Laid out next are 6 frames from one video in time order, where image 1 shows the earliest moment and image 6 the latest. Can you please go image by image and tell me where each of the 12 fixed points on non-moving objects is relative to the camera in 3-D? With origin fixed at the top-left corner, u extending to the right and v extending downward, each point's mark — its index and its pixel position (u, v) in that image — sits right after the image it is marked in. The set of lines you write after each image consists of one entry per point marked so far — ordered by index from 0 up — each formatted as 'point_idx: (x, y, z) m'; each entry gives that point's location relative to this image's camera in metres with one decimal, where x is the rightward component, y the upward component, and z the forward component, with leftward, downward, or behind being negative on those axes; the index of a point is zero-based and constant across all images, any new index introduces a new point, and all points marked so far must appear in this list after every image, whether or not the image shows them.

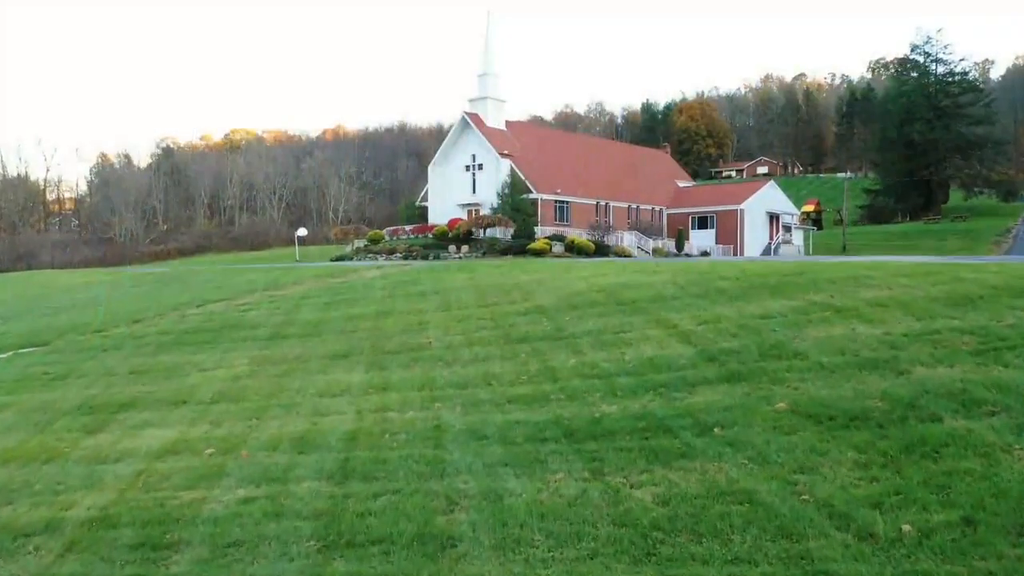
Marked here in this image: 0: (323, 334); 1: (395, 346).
0: (-3.2, -0.8, +13.4) m
1: (-1.8, -0.9, +11.8) m
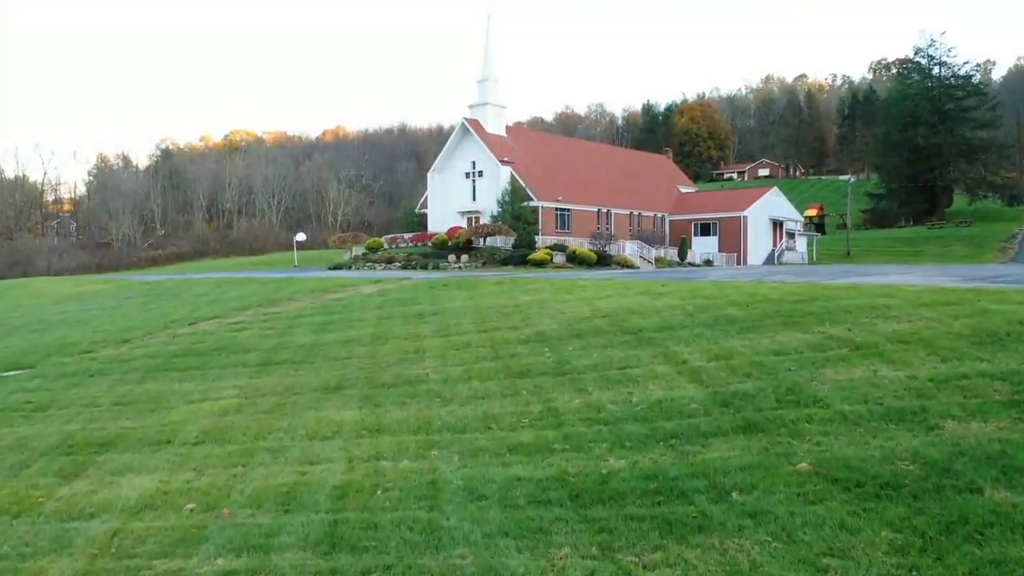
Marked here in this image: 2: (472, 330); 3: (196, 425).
0: (-3.2, -1.2, +12.9) m
1: (-1.7, -1.3, +11.2) m
2: (-0.7, -0.7, +13.6) m
3: (-4.1, -1.8, +10.3) m
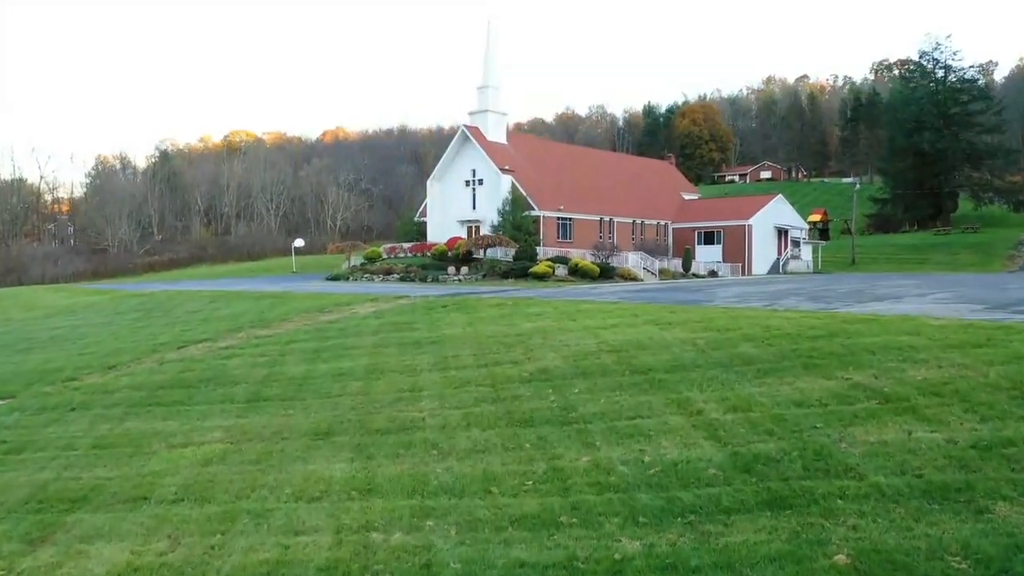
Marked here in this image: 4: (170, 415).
0: (-3.2, -1.7, +12.2) m
1: (-1.7, -1.8, +10.6) m
2: (-0.6, -1.2, +12.9) m
3: (-4.1, -2.3, +9.6) m
4: (-5.4, -2.0, +12.5) m
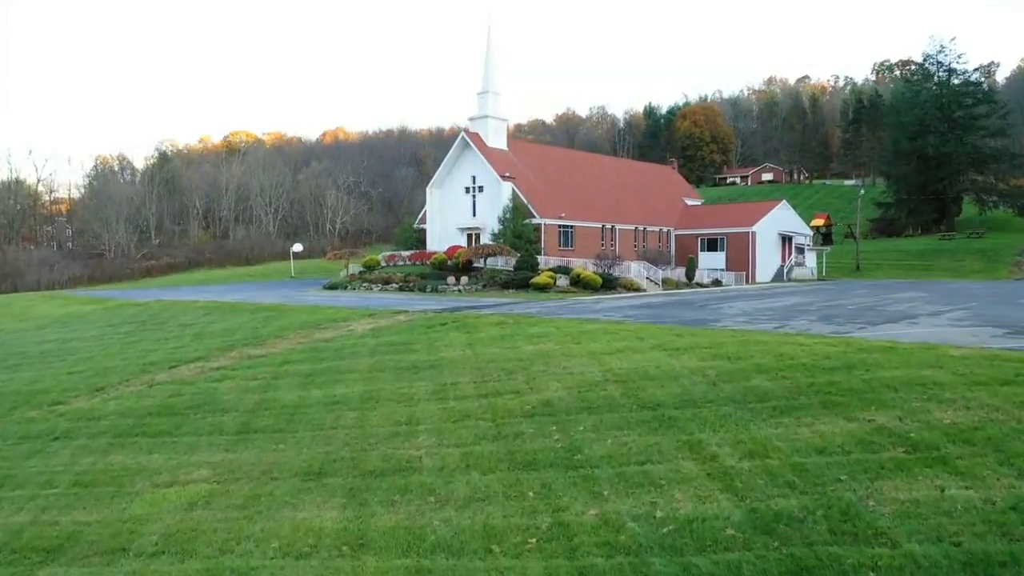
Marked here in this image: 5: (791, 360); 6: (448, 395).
0: (-3.1, -2.1, +11.7) m
1: (-1.7, -2.2, +10.0) m
2: (-0.6, -1.6, +12.3) m
3: (-4.1, -2.7, +9.1) m
4: (-5.4, -2.4, +12.0) m
5: (+4.2, -1.1, +11.8) m
6: (-1.0, -1.7, +12.4) m
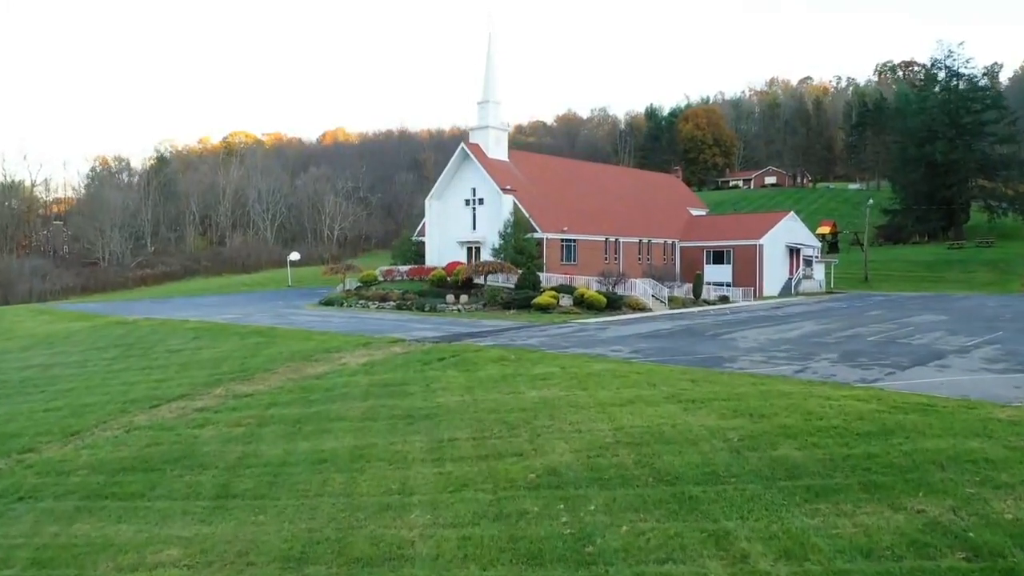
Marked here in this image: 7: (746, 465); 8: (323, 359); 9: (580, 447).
0: (-3.1, -2.9, +10.7) m
1: (-1.7, -2.9, +9.0) m
2: (-0.6, -2.4, +11.3) m
3: (-4.0, -3.4, +8.0) m
4: (-5.4, -3.2, +11.0) m
5: (+4.2, -1.8, +10.8) m
6: (-1.0, -2.4, +11.4) m
7: (+2.8, -2.1, +9.6) m
8: (-4.6, -1.7, +19.1) m
9: (+0.9, -2.2, +11.0) m
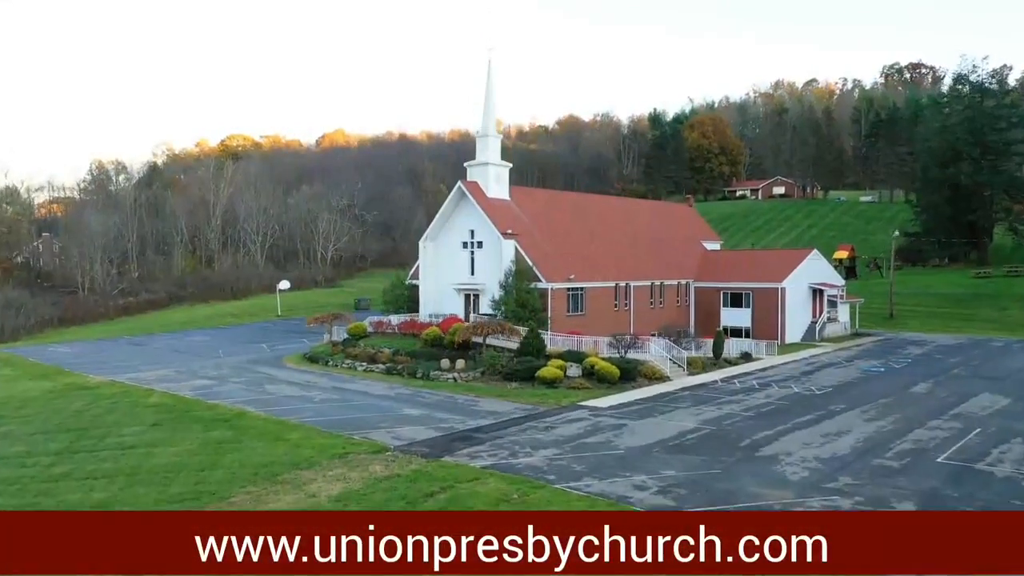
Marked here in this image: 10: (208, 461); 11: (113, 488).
0: (-3.1, -5.1, +7.7) m
1: (-1.6, -5.2, +6.0) m
2: (-0.5, -4.6, +8.4) m
3: (-4.0, -5.7, +5.1) m
4: (-5.3, -5.4, +8.0) m
5: (+4.3, -4.1, +7.8) m
6: (-0.9, -4.7, +8.4) m
7: (+2.9, -4.4, +6.7) m
8: (-4.5, -3.9, +16.1) m
9: (+1.0, -4.5, +8.0) m
10: (-7.1, -4.0, +18.4) m
11: (-8.8, -4.4, +17.2) m
